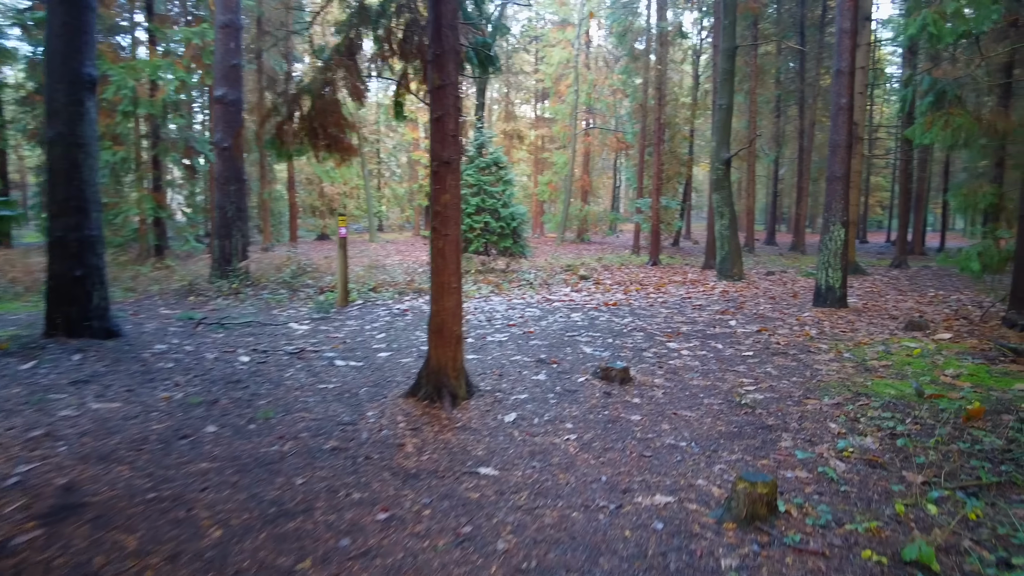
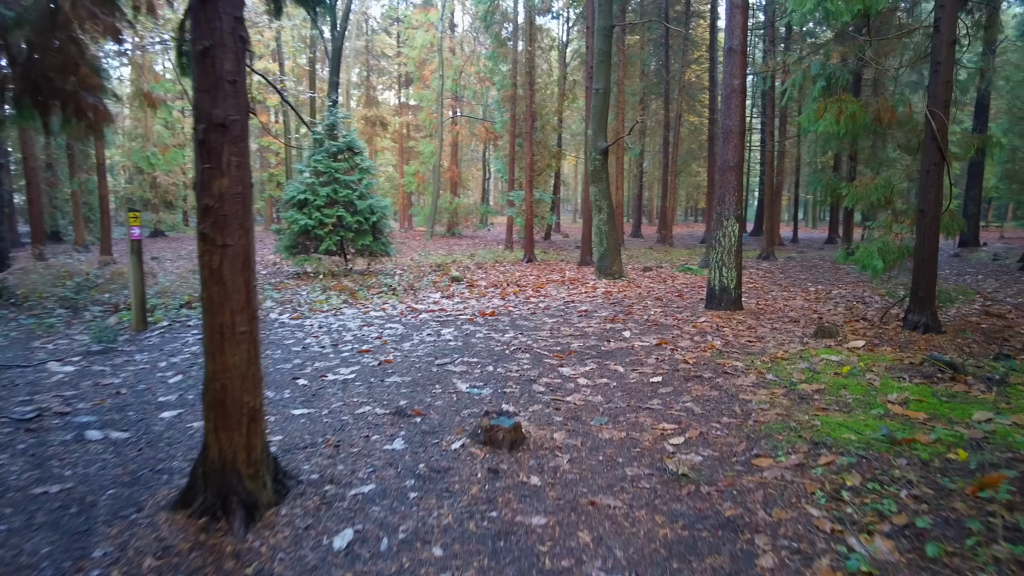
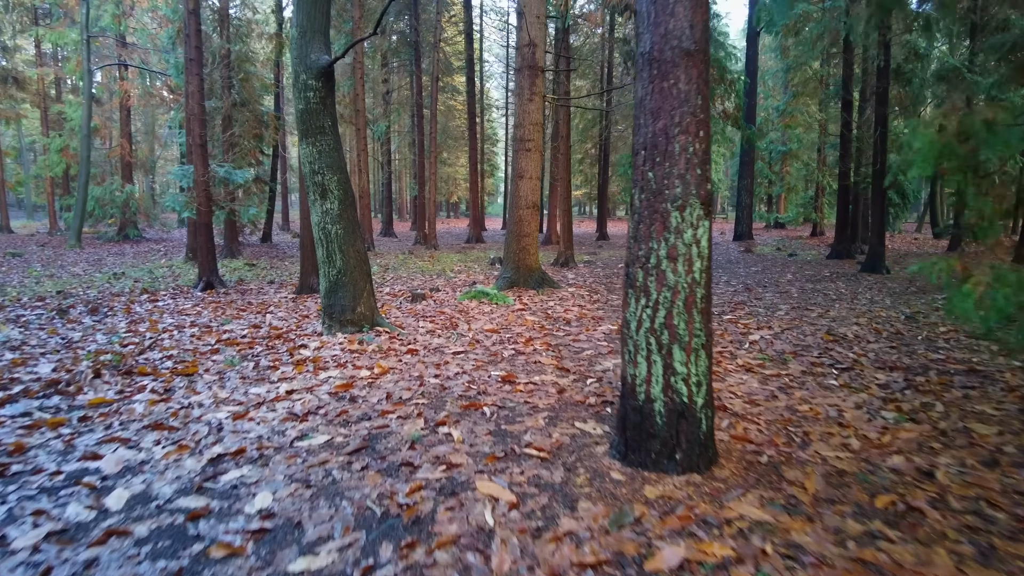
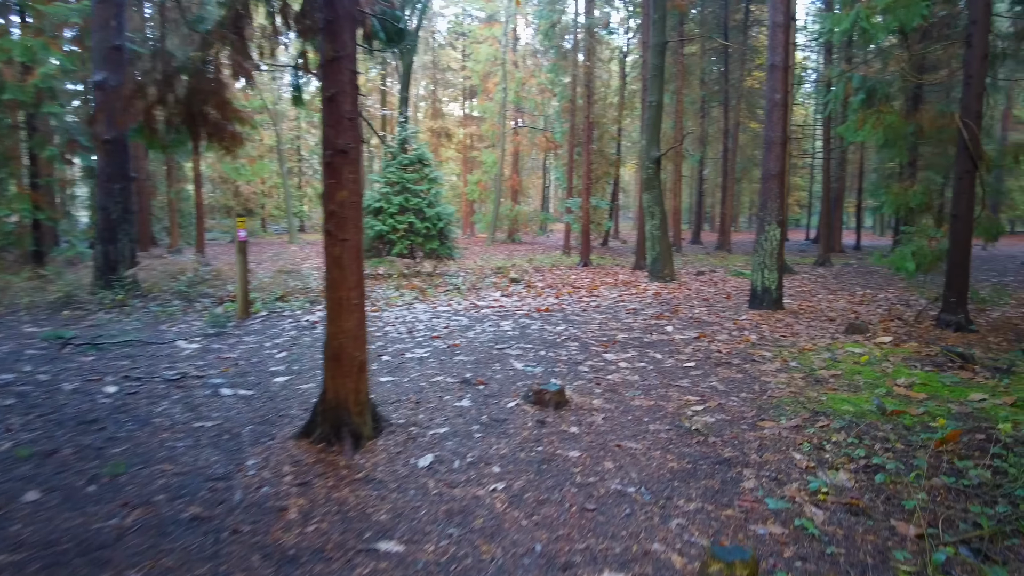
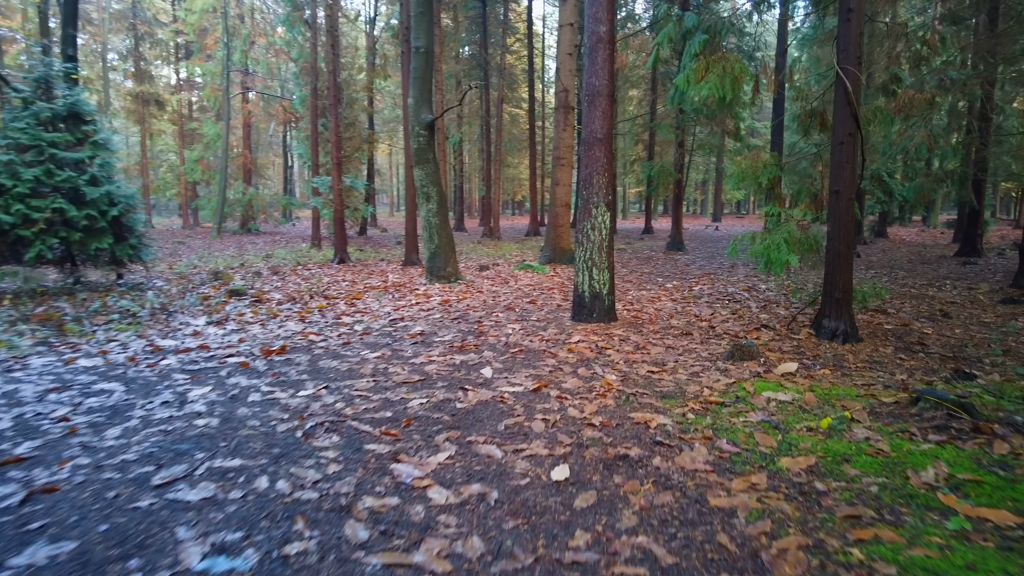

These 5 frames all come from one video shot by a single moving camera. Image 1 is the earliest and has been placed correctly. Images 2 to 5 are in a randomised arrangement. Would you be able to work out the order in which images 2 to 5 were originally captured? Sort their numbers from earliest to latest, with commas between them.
4, 2, 5, 3
